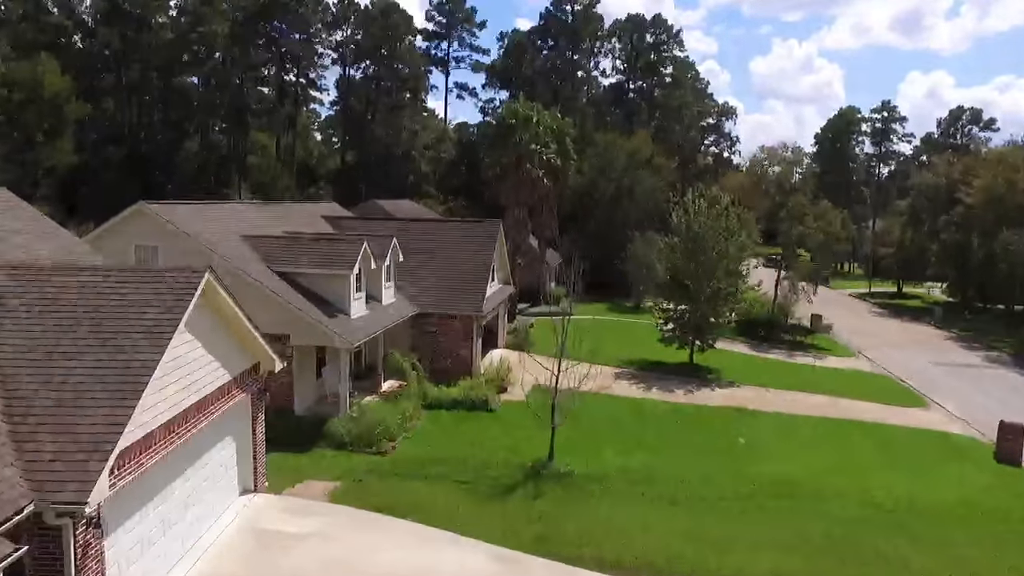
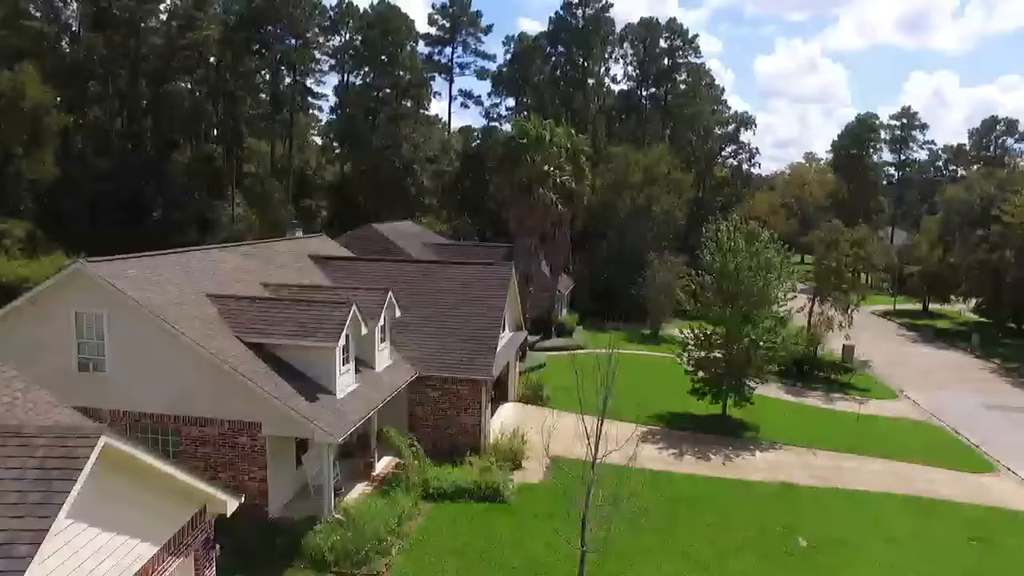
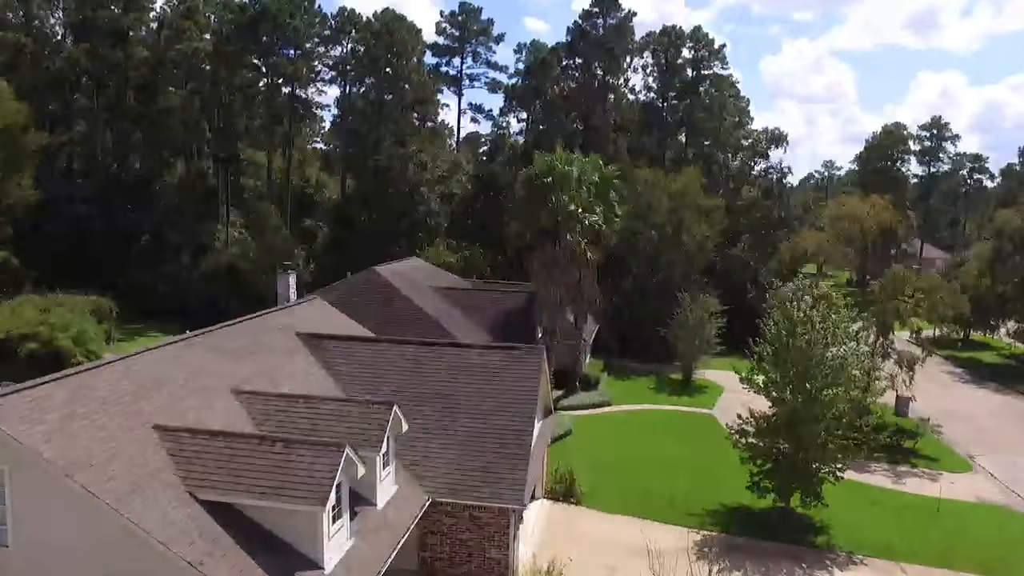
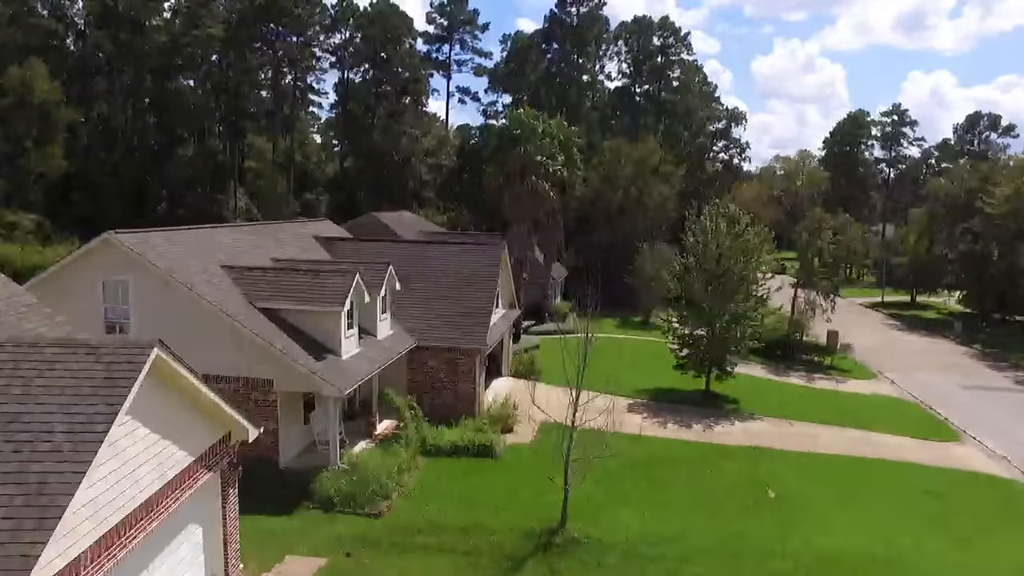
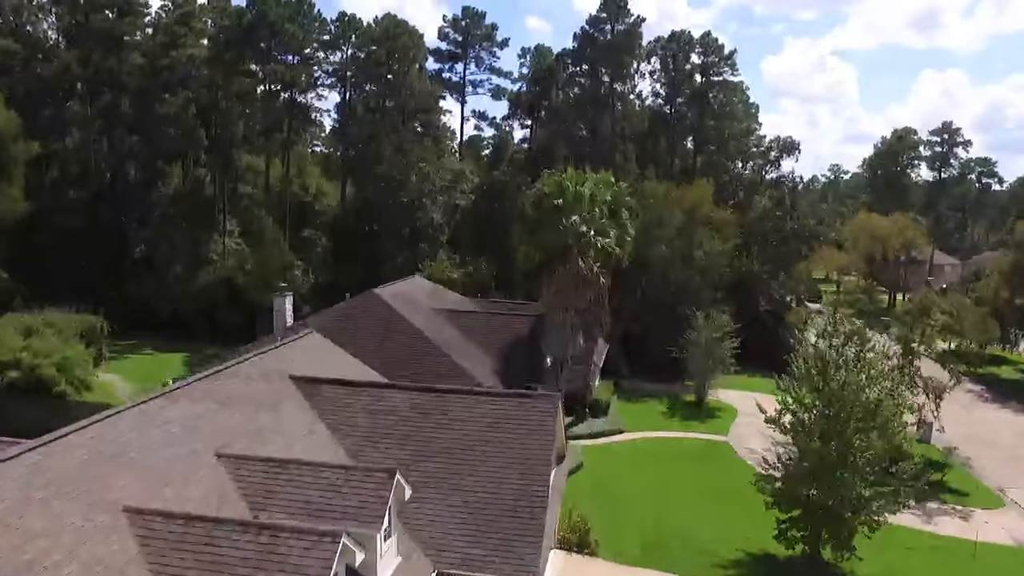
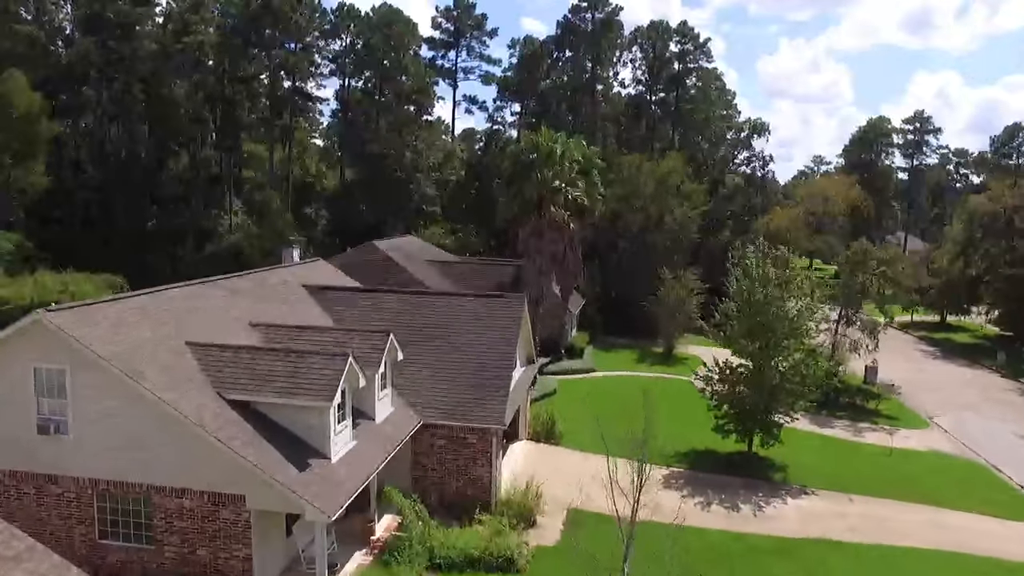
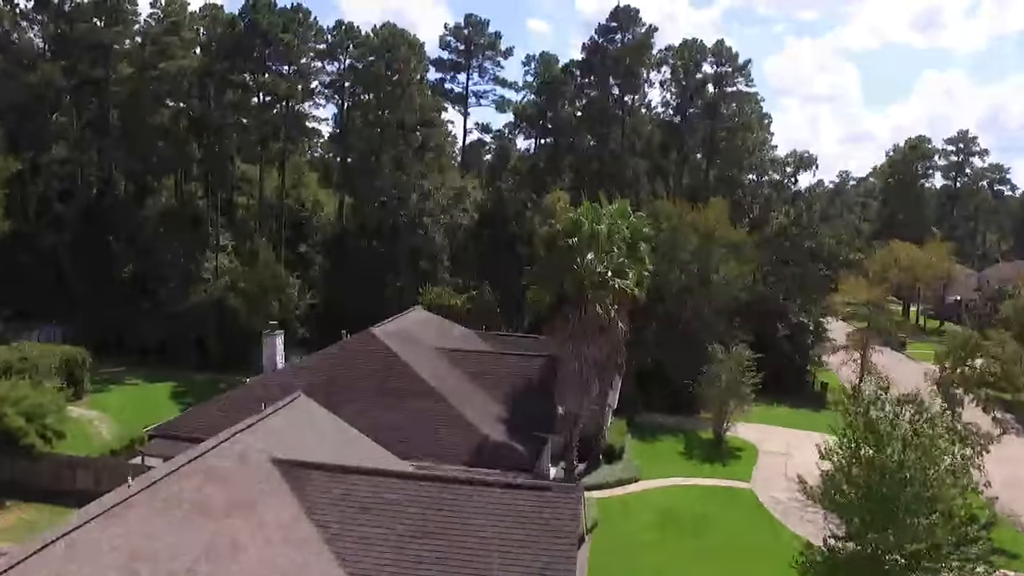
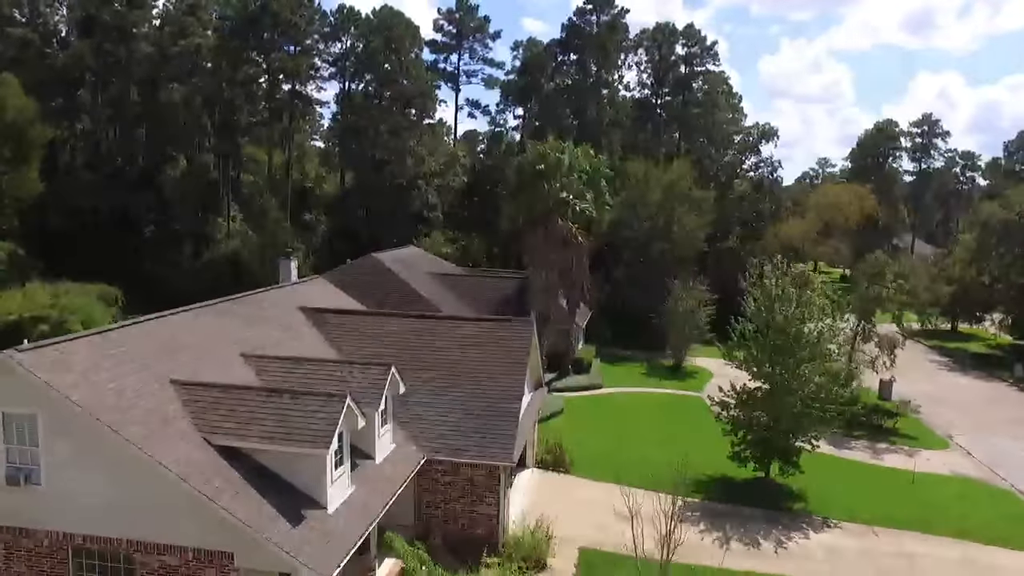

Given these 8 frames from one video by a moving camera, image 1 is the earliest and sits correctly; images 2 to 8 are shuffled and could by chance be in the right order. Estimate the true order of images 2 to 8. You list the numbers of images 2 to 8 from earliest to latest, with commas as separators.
4, 2, 6, 8, 3, 5, 7
